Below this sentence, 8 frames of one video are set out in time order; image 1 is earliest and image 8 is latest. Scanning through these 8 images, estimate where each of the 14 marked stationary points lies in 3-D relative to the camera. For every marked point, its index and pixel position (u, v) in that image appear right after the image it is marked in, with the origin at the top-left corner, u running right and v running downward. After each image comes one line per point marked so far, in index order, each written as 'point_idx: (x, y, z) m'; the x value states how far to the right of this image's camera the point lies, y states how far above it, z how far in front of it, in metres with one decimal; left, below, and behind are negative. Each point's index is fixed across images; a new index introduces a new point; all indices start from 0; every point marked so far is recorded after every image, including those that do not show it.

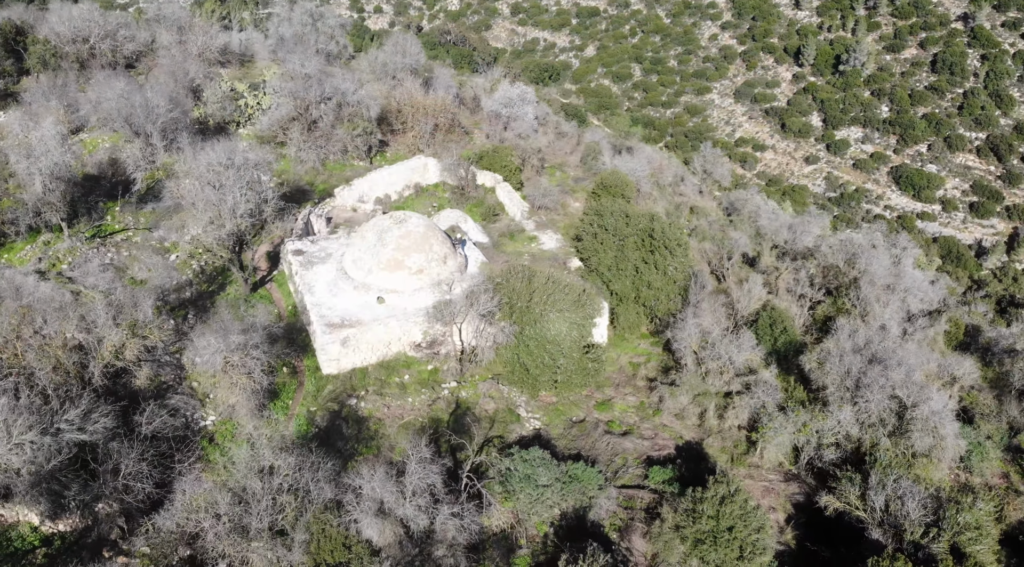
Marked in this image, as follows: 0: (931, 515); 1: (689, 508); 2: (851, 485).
0: (+8.9, -5.0, +18.1) m
1: (+4.0, -4.9, +18.3) m
2: (+7.9, -4.7, +19.6) m
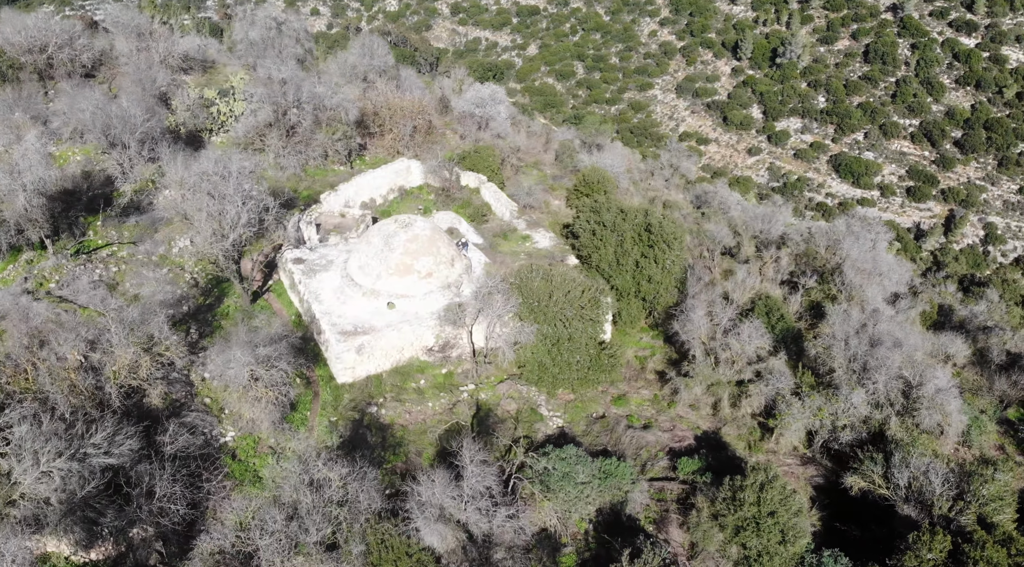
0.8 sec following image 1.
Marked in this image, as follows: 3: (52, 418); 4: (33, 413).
0: (+9.8, -4.6, +18.7) m
1: (+4.9, -4.7, +18.6) m
2: (+8.6, -4.3, +20.2) m
3: (-9.5, -2.8, +17.6) m
4: (-9.9, -2.7, +17.6) m
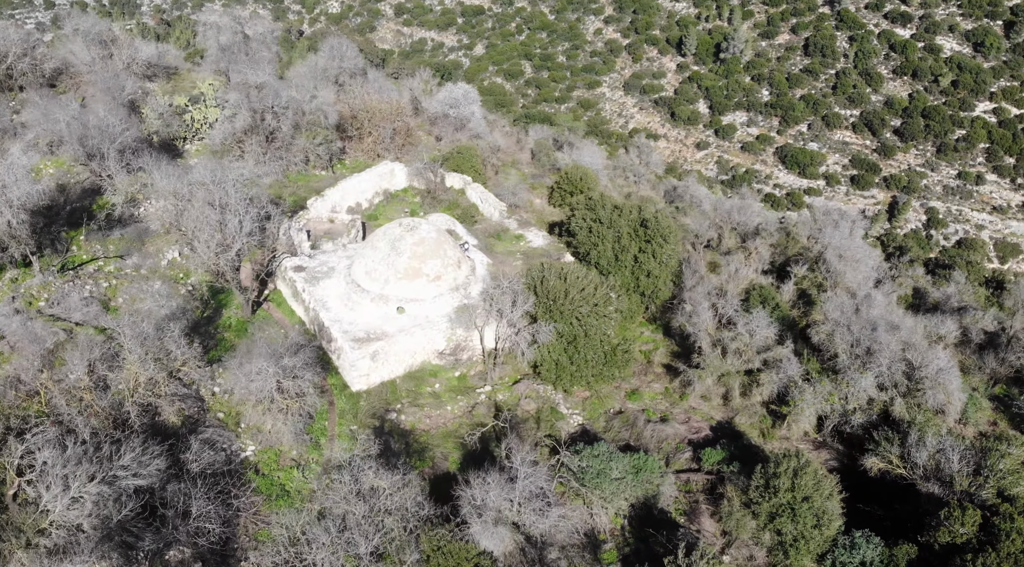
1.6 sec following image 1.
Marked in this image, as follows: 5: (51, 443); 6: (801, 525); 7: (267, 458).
0: (+10.5, -4.2, +19.3) m
1: (+5.7, -4.5, +18.9) m
2: (+9.3, -4.0, +20.7) m
3: (-8.7, -3.2, +16.9) m
4: (-9.1, -3.1, +16.9) m
5: (-9.1, -3.2, +16.7) m
6: (+6.2, -5.2, +18.1) m
7: (-5.8, -4.1, +20.0) m
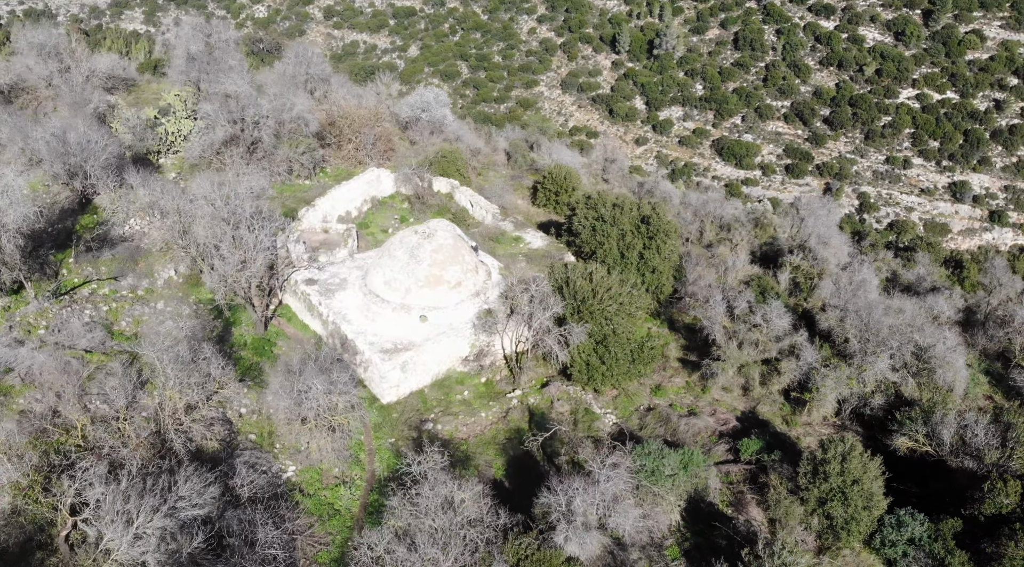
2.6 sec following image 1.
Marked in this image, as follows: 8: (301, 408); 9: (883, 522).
0: (+11.6, -3.7, +20.2) m
1: (+6.8, -4.3, +19.3) m
2: (+10.3, -3.6, +21.4) m
3: (-7.4, -3.6, +16.1) m
4: (-7.8, -3.6, +16.1) m
5: (-7.7, -3.7, +15.9) m
6: (+7.5, -5.0, +18.6) m
7: (-4.7, -4.5, +19.5) m
8: (-5.0, -2.9, +19.9) m
9: (+8.3, -5.3, +18.8) m
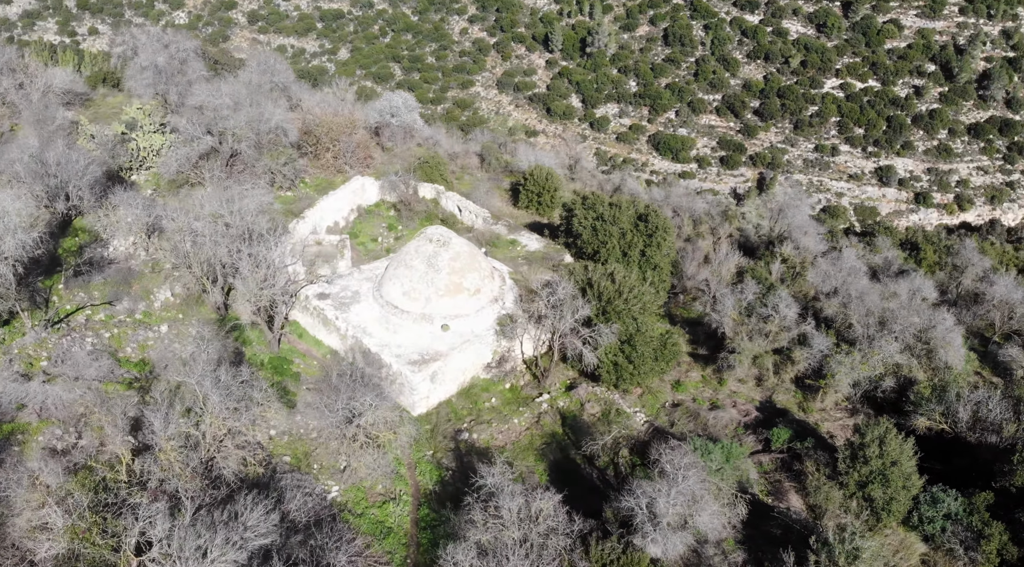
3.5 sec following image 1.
0: (+12.6, -3.2, +21.1) m
1: (+7.9, -4.1, +19.9) m
2: (+11.1, -3.2, +22.3) m
3: (-6.0, -4.1, +15.5) m
4: (-6.4, -4.1, +15.4) m
5: (-6.4, -4.1, +15.2) m
6: (+8.6, -4.7, +19.2) m
7: (-3.5, -4.8, +19.0) m
8: (-4.0, -3.3, +19.4) m
9: (+9.4, -5.0, +19.5) m
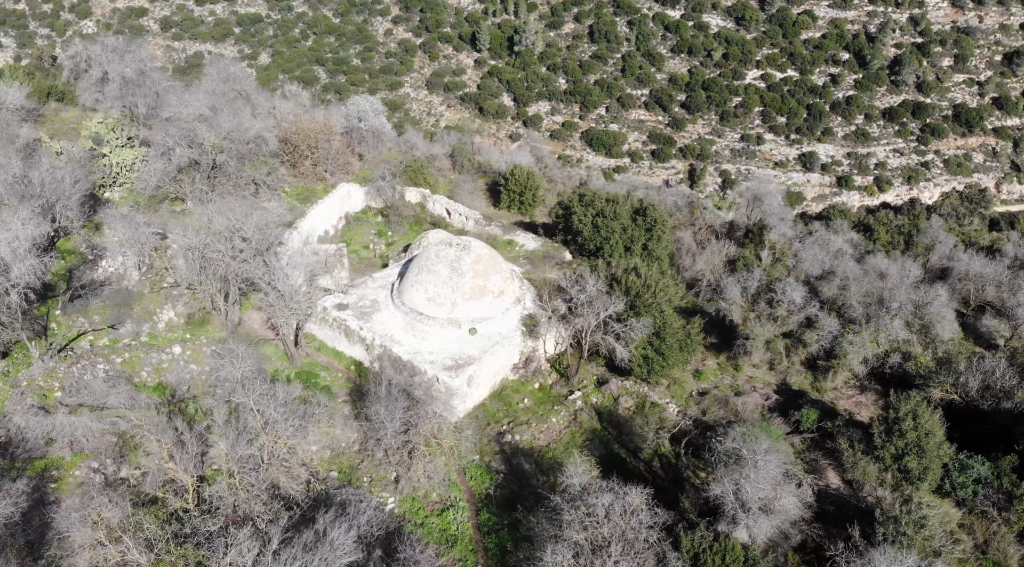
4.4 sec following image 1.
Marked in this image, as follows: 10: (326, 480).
0: (+13.5, -2.5, +22.4) m
1: (+9.0, -3.6, +20.7) m
2: (+11.9, -2.6, +23.4) m
3: (-4.4, -4.4, +15.0) m
4: (-4.7, -4.4, +14.9) m
5: (-4.7, -4.5, +14.7) m
6: (+9.9, -4.2, +20.1) m
7: (-2.2, -5.0, +18.8) m
8: (-2.8, -3.5, +19.1) m
9: (+10.7, -4.5, +20.5) m
10: (-4.2, -4.5, +19.2) m
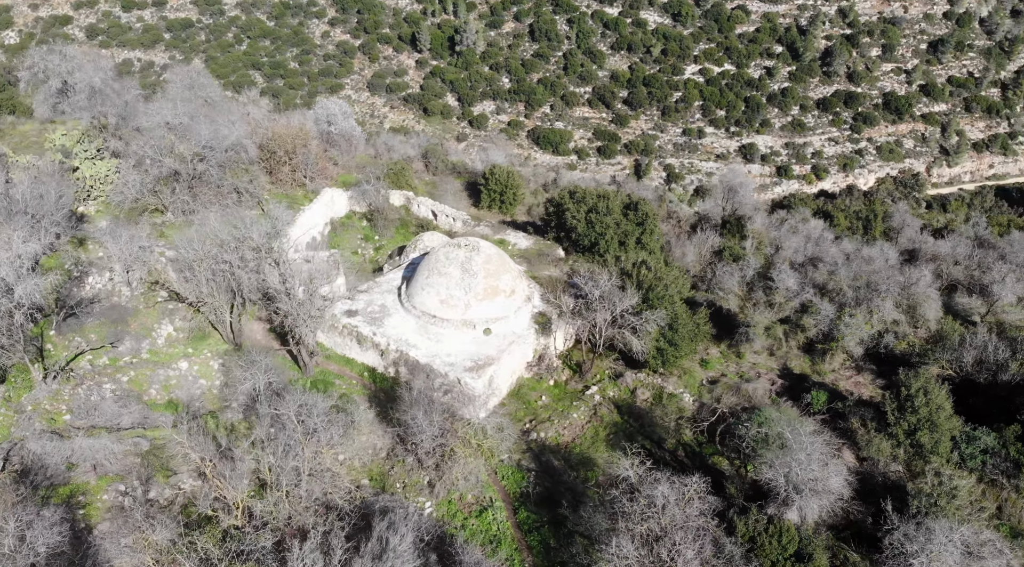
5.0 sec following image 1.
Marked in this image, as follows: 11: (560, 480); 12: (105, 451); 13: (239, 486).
0: (+13.9, -1.9, +23.4) m
1: (+9.6, -3.2, +21.4) m
2: (+12.3, -2.0, +24.3) m
3: (-3.3, -4.5, +14.7) m
4: (-3.6, -4.5, +14.6) m
5: (-3.6, -4.6, +14.4) m
6: (+10.5, -3.7, +20.9) m
7: (-1.4, -5.0, +18.6) m
8: (-2.0, -3.6, +18.9) m
9: (+11.3, -4.0, +21.3) m
10: (-3.4, -4.6, +19.0) m
11: (+1.1, -4.6, +19.8) m
12: (-8.5, -3.5, +17.9) m
13: (-5.5, -3.9, +16.2) m
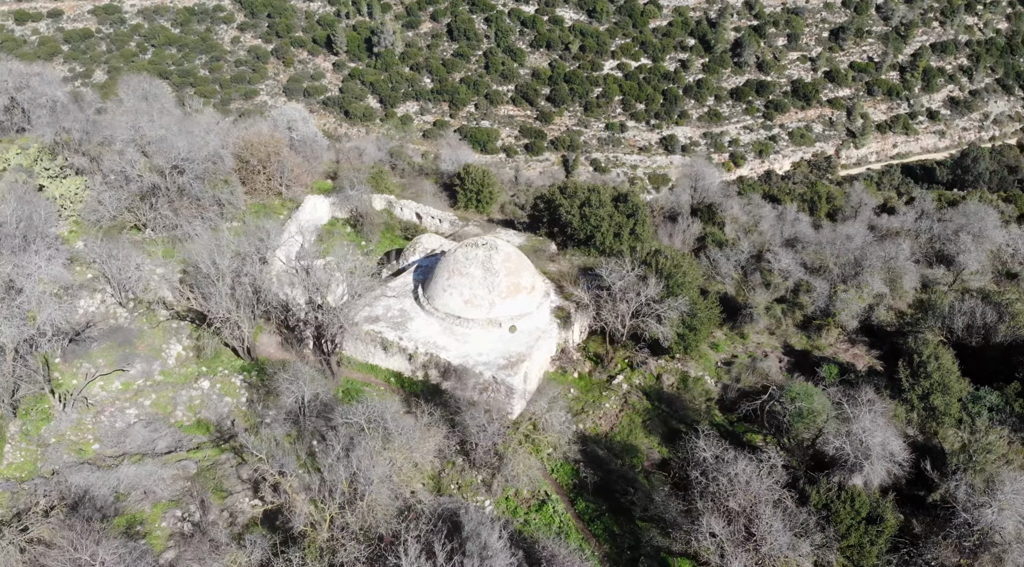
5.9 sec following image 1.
0: (+14.4, -0.9, +25.0) m
1: (+10.5, -2.5, +22.6) m
2: (+12.7, -1.2, +25.7) m
3: (-1.5, -4.6, +14.6) m
4: (-1.9, -4.6, +14.4) m
5: (-1.8, -4.7, +14.2) m
6: (+11.5, -3.0, +22.1) m
7: (0.0, -5.0, +18.7) m
8: (-0.8, -3.6, +18.9) m
9: (+12.2, -3.2, +22.7) m
10: (-2.1, -4.7, +18.8) m
11: (+2.3, -4.4, +20.0) m
12: (-7.2, -3.9, +17.2) m
13: (-4.0, -4.1, +15.8) m
